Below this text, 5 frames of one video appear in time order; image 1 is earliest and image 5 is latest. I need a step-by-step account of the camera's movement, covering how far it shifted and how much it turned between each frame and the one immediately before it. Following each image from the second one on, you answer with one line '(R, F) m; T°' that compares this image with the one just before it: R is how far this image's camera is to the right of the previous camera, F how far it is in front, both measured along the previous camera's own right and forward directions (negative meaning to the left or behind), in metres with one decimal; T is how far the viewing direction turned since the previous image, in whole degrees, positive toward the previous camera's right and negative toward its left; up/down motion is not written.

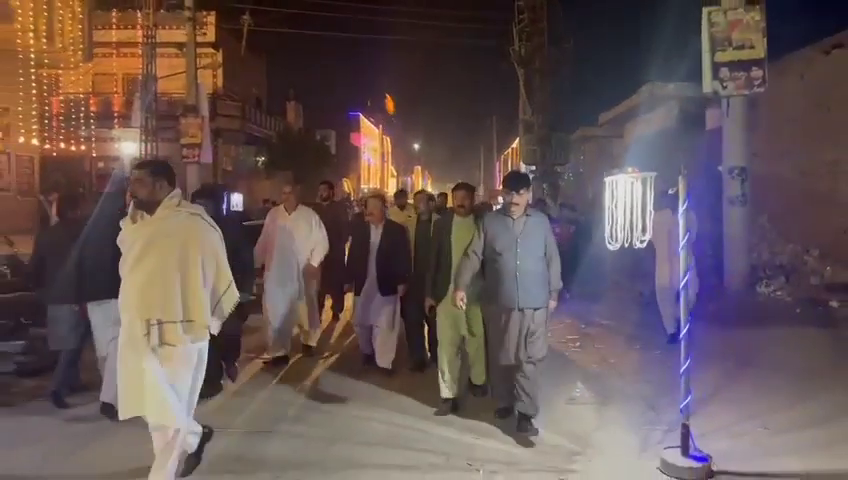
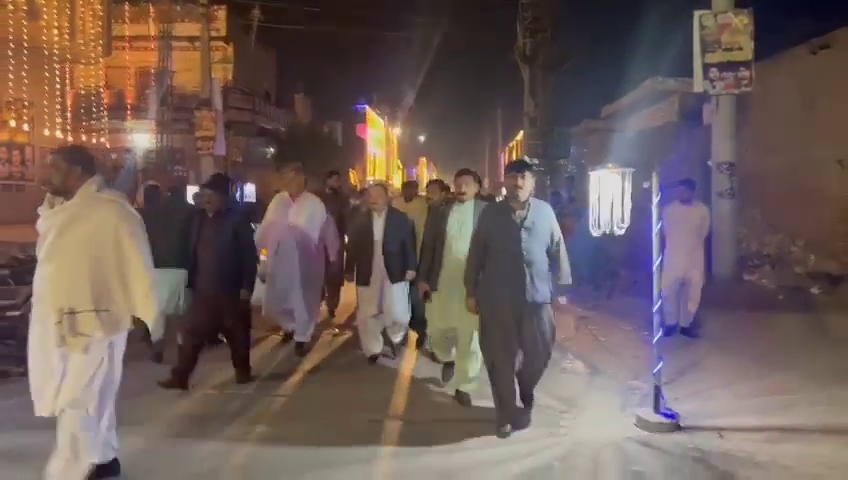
(0.0, -0.8) m; 0°
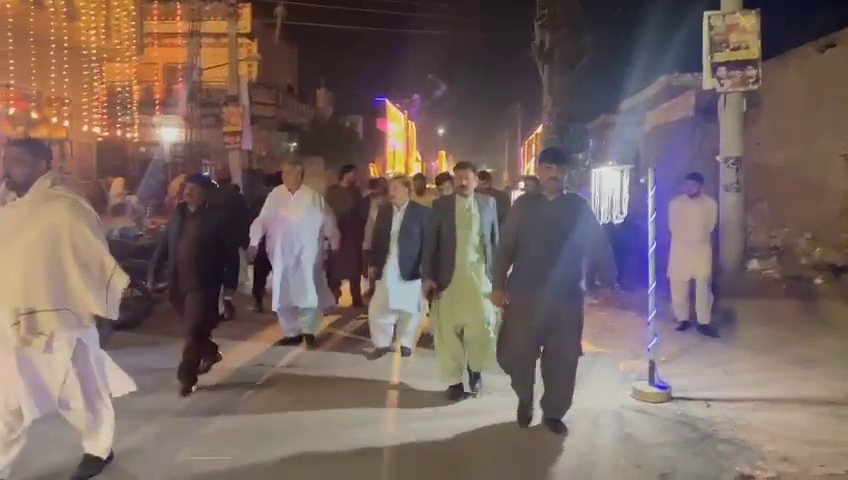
(0.0, -0.7) m; -1°
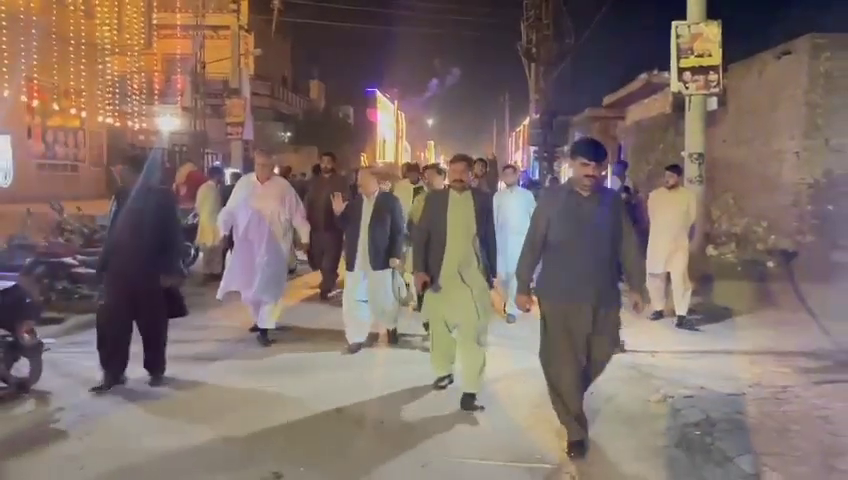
(-0.1, -1.4) m; +1°
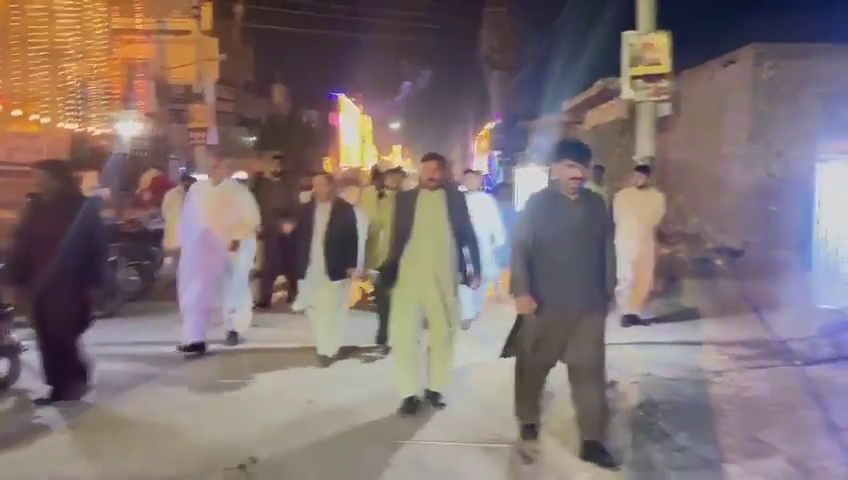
(0.0, -0.4) m; +2°
